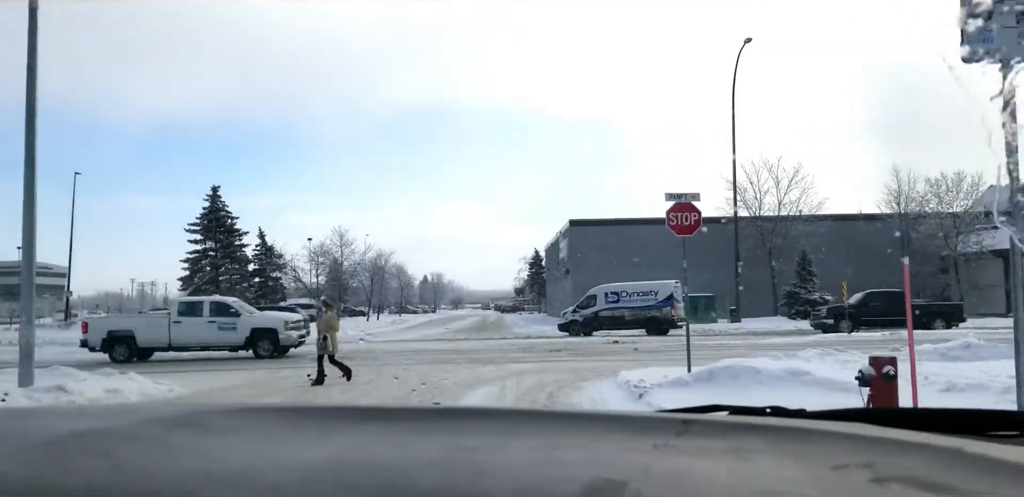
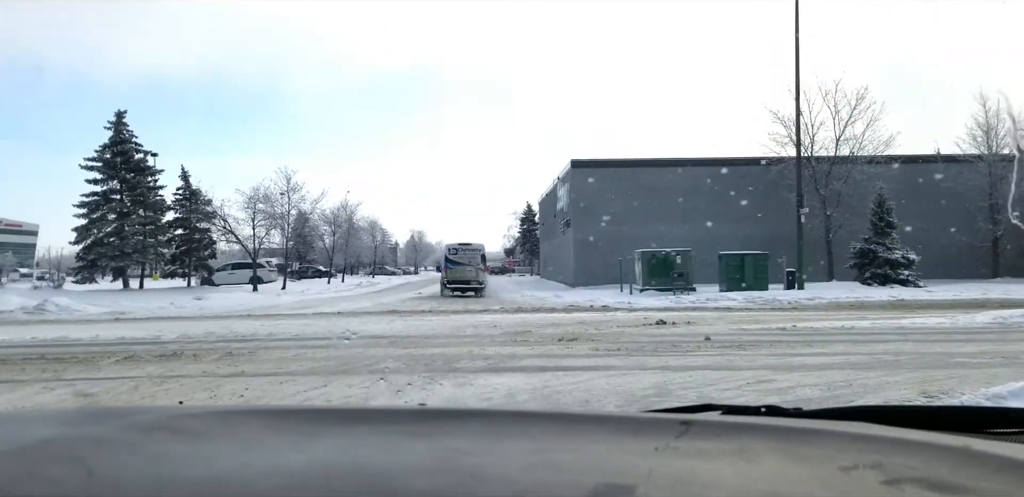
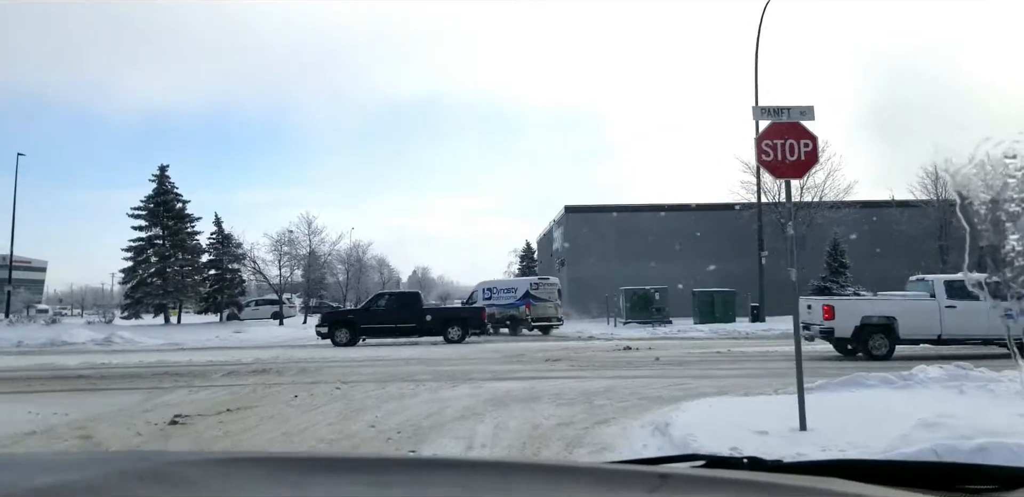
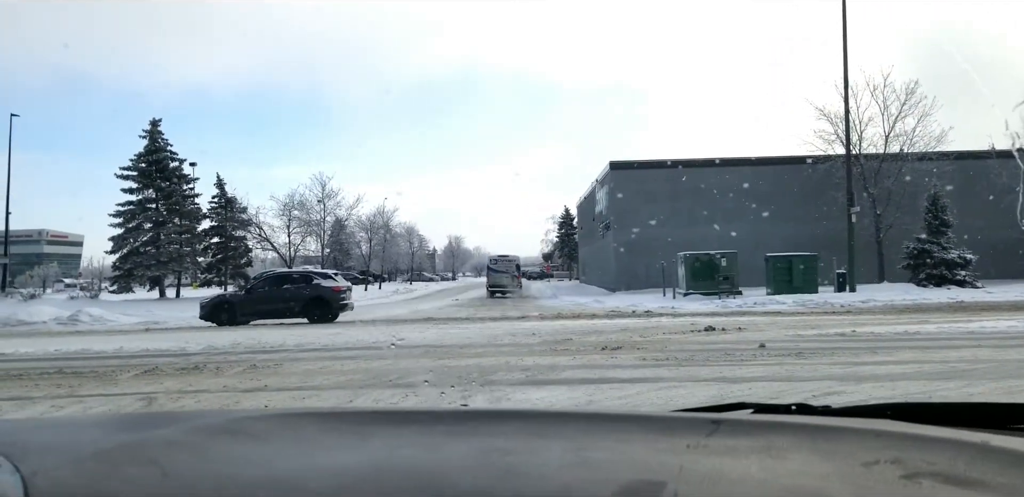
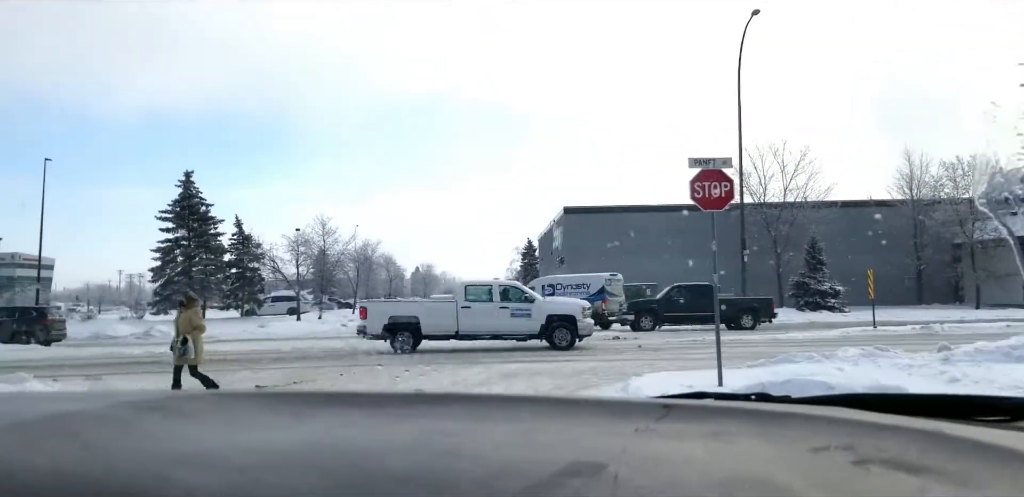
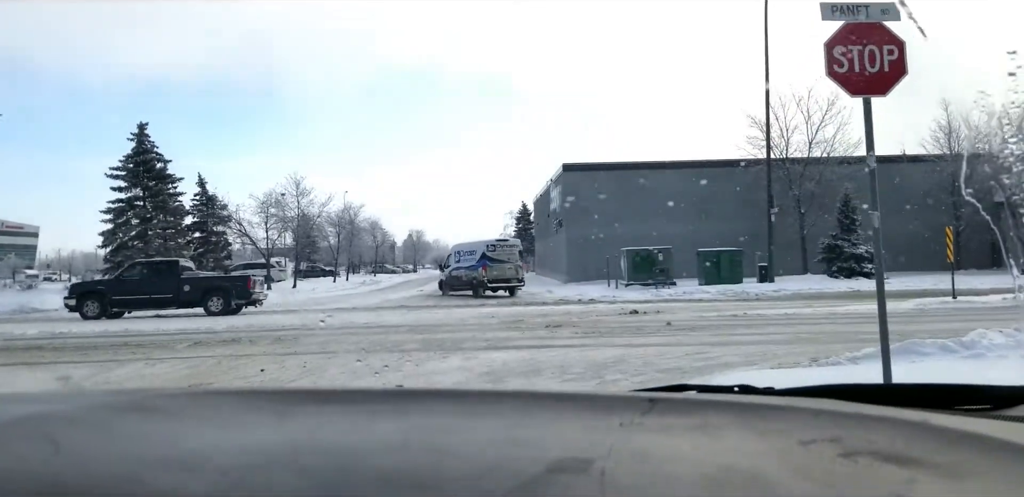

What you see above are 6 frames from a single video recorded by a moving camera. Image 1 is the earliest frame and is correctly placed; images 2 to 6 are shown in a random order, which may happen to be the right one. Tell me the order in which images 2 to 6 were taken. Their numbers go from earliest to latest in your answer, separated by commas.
5, 3, 6, 2, 4
